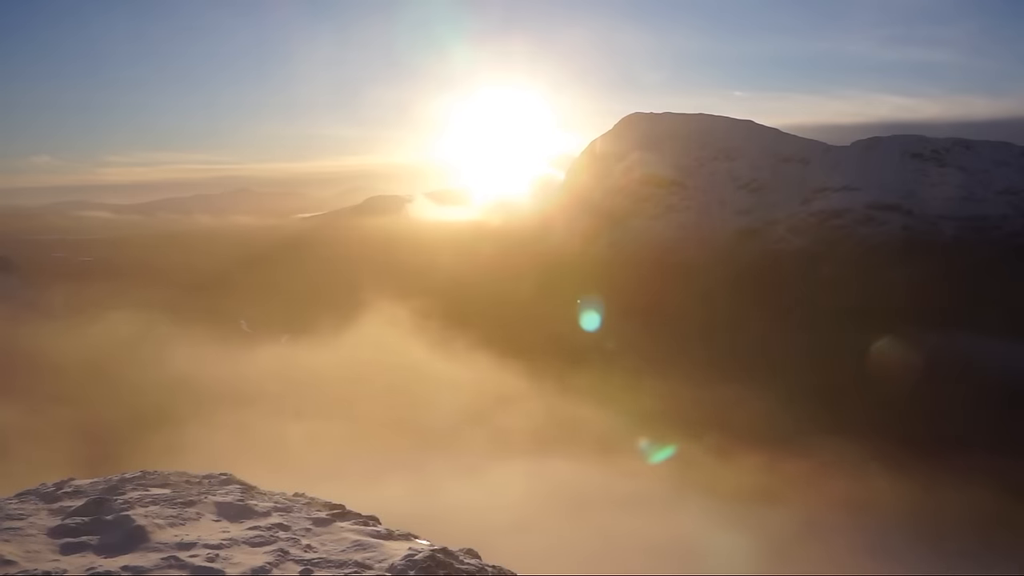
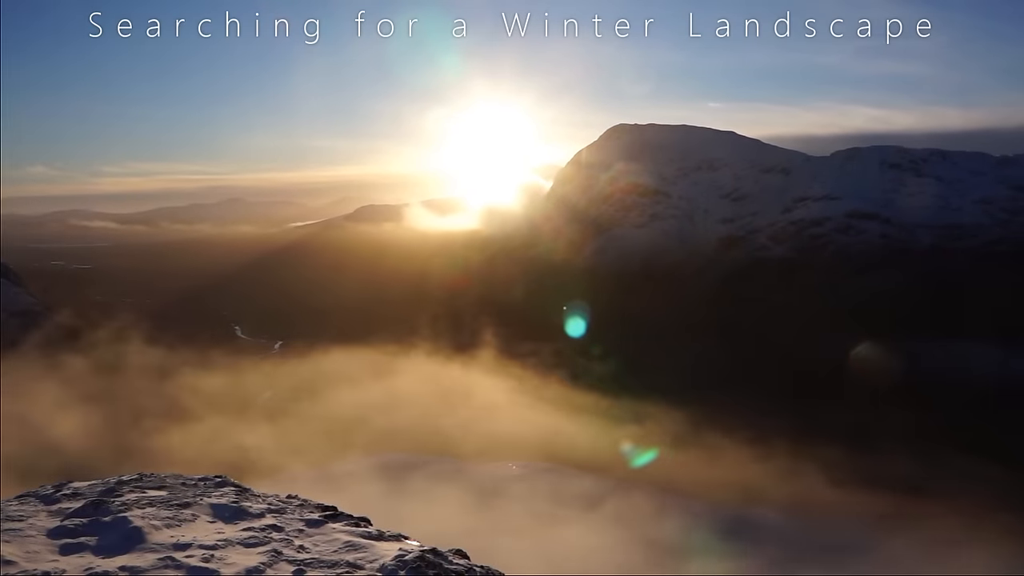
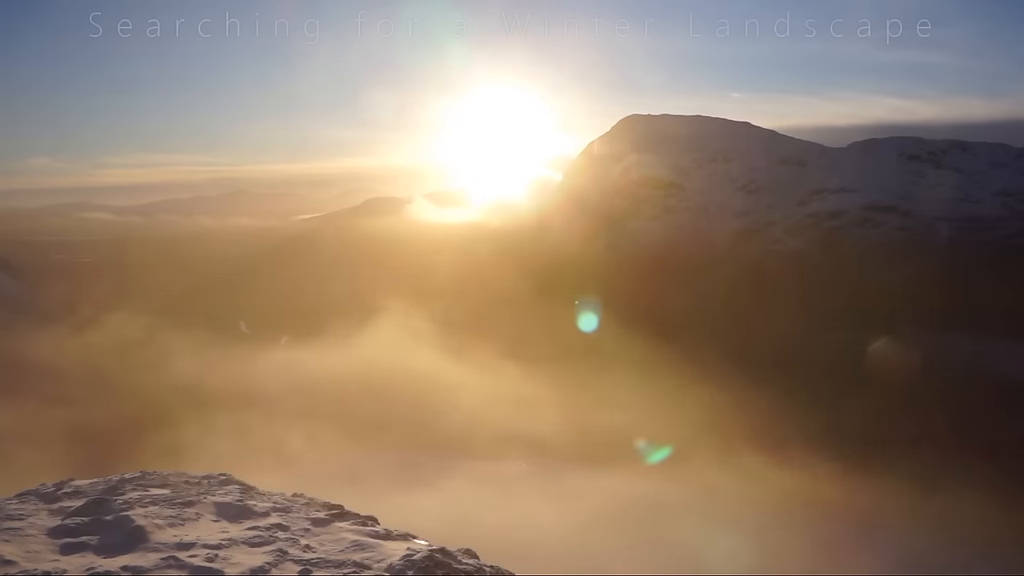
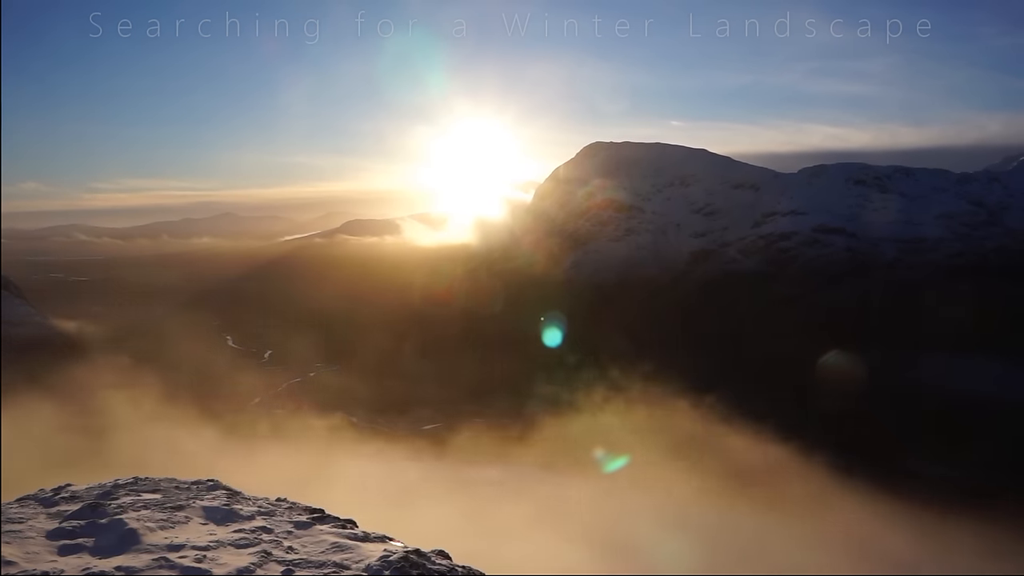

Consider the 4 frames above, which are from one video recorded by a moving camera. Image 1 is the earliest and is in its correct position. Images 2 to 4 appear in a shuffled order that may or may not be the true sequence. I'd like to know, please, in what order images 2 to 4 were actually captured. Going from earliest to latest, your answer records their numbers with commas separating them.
3, 2, 4
